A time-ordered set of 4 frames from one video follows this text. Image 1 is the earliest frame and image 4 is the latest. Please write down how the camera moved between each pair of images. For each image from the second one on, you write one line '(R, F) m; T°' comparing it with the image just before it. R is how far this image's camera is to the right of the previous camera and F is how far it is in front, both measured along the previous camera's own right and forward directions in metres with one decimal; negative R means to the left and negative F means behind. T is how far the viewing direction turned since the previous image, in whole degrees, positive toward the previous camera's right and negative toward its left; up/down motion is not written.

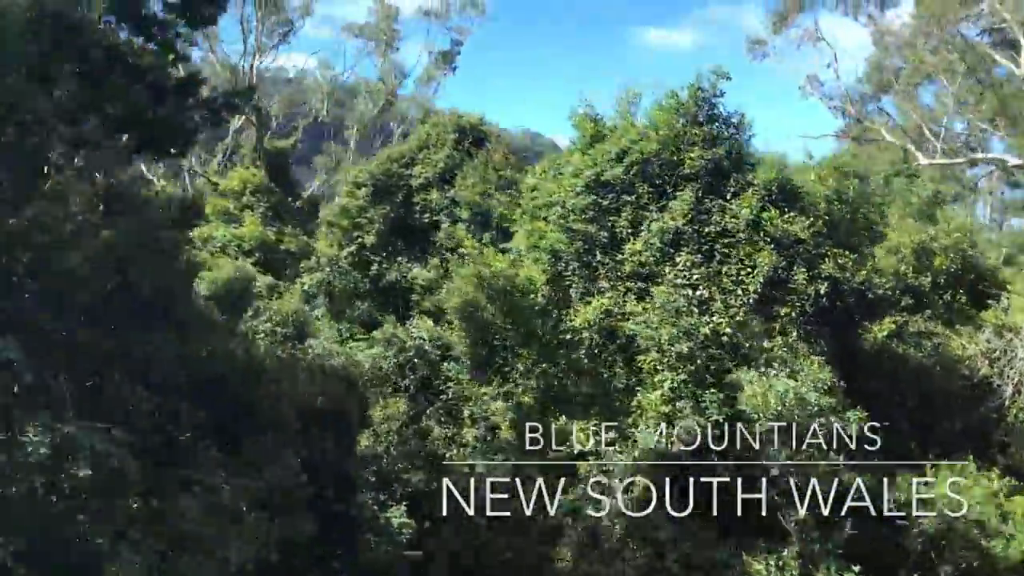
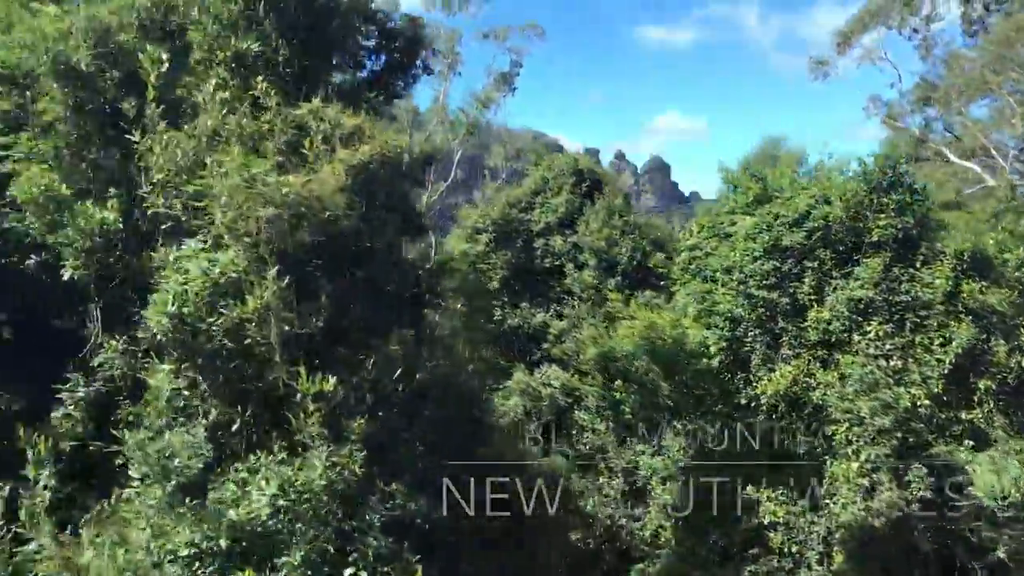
(-0.8, 0.0) m; 0°
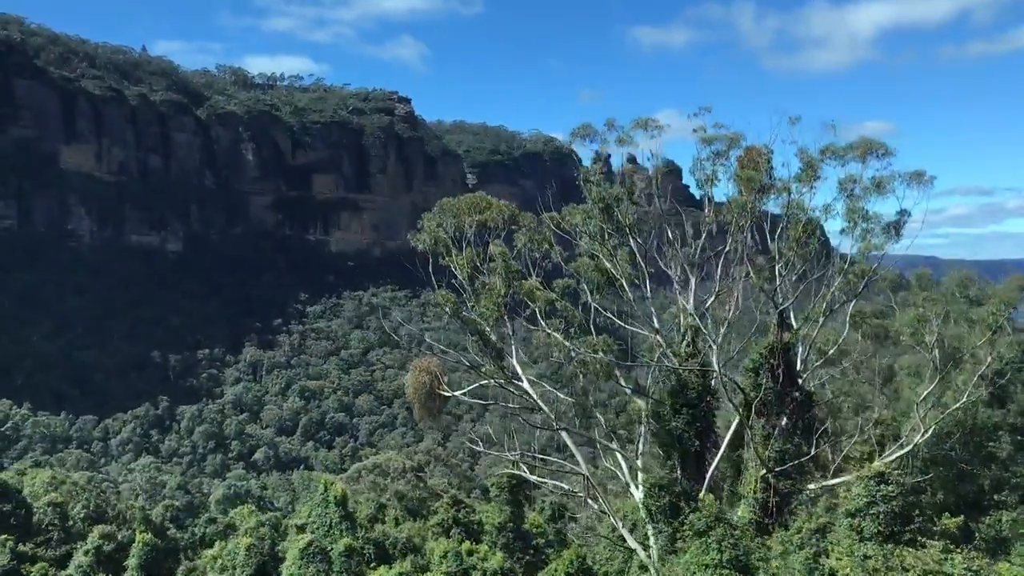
(-5.4, 0.0) m; 0°
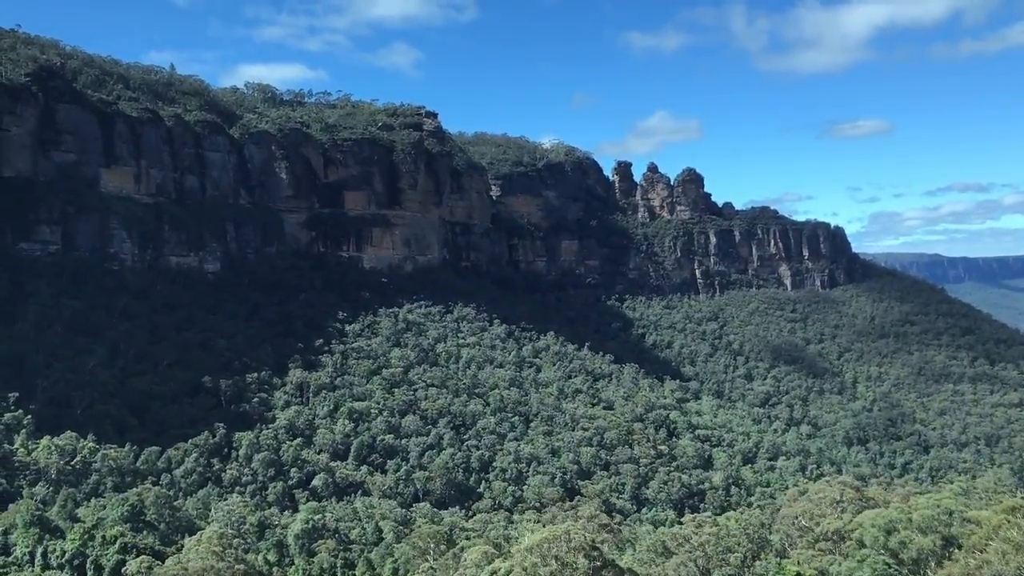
(-9.8, +0.1) m; 0°
